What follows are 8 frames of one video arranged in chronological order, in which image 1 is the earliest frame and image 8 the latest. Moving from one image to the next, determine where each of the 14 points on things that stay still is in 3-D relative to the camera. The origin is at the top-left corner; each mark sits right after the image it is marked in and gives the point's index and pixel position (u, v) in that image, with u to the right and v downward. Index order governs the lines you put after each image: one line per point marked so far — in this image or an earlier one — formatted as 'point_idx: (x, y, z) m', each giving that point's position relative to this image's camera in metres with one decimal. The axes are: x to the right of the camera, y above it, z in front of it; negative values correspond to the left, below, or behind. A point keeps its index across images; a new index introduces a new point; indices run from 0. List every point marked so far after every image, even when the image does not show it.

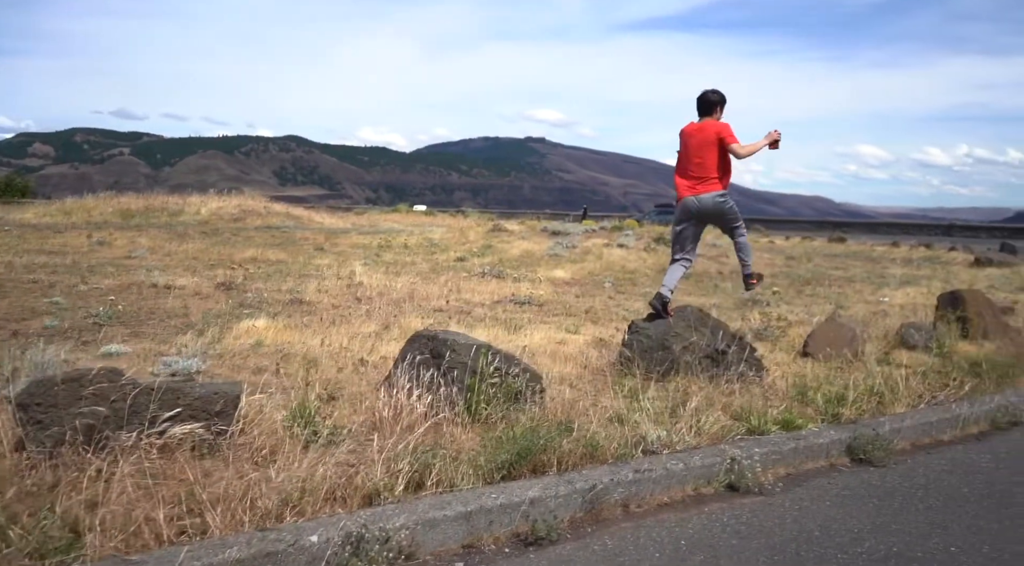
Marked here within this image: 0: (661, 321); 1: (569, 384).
0: (+1.0, -0.3, +5.4) m
1: (+0.4, -0.6, +4.9) m
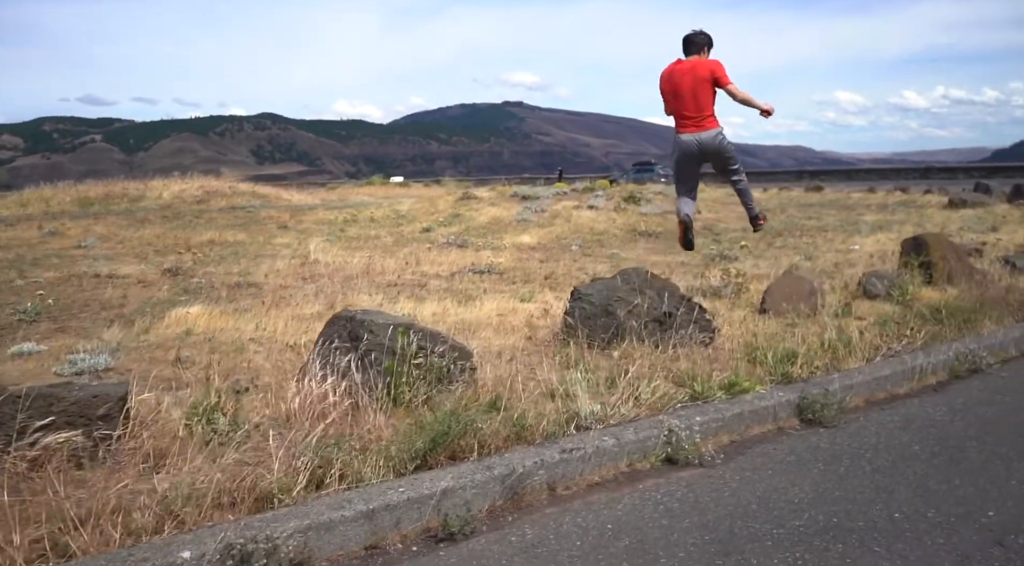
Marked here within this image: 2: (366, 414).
0: (+0.6, 0.0, +5.2) m
1: (0.0, -0.5, +4.7) m
2: (-0.7, -0.6, +3.5) m
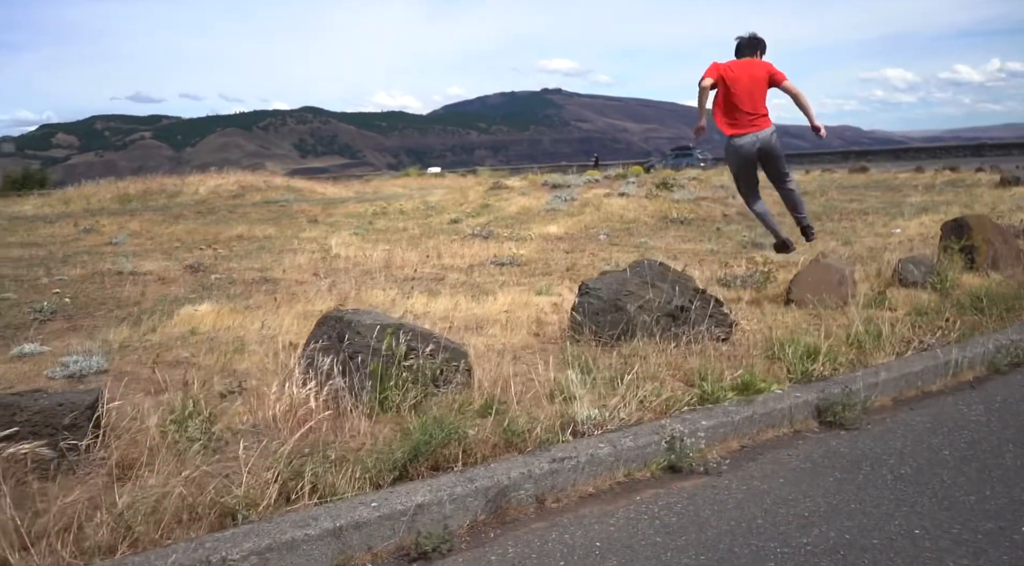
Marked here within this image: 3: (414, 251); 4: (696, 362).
0: (+0.6, 0.0, +4.9) m
1: (0.0, -0.4, +4.5) m
2: (-0.7, -0.6, +3.4) m
3: (-1.4, +0.5, +11.0) m
4: (+1.0, -0.4, +4.3) m
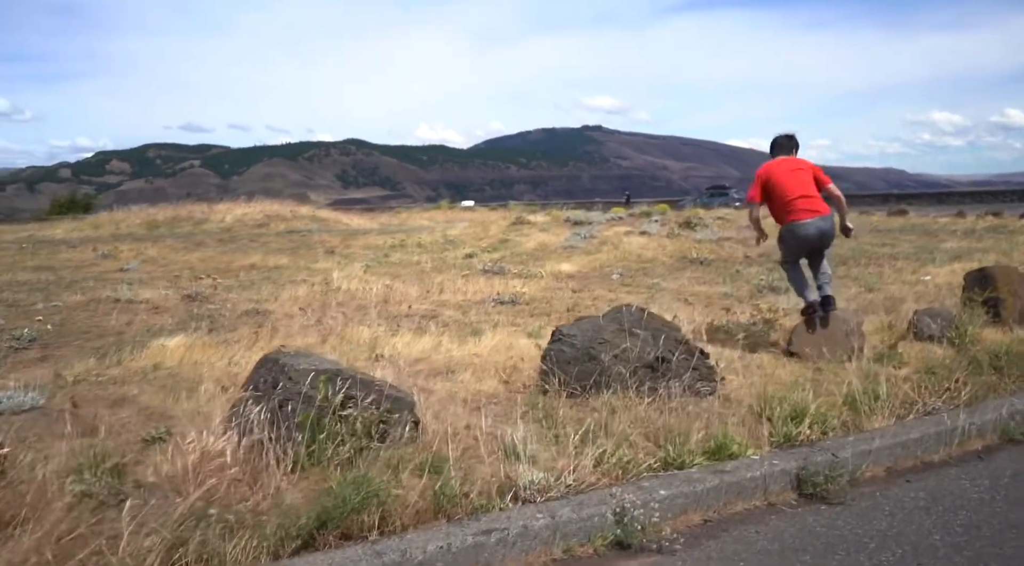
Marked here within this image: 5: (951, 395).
0: (+0.5, -0.3, +4.6) m
1: (-0.2, -0.7, +4.2) m
2: (-1.0, -0.8, +3.1) m
3: (-1.3, 0.0, +10.8) m
4: (+0.8, -0.7, +4.0) m
5: (+2.7, -0.7, +4.7) m
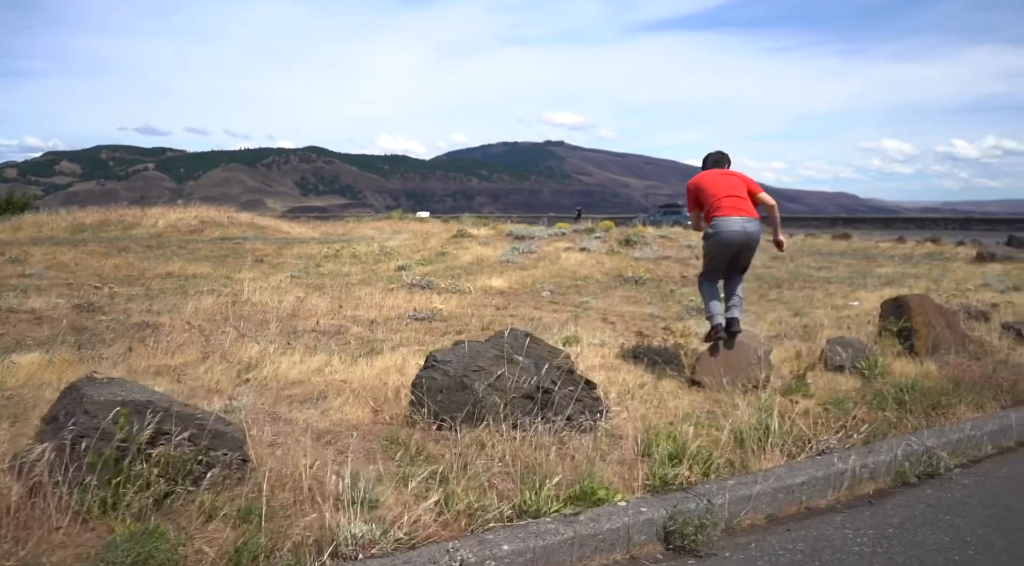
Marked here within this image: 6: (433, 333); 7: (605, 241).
0: (-0.3, -0.4, +4.3) m
1: (-0.9, -0.8, +3.8) m
2: (-1.6, -0.8, +2.6) m
3: (-2.3, -0.2, +10.3) m
4: (+0.1, -0.8, +3.6) m
5: (+1.9, -0.9, +4.4) m
6: (-0.8, -0.5, +7.8) m
7: (+2.3, +1.0, +19.2) m
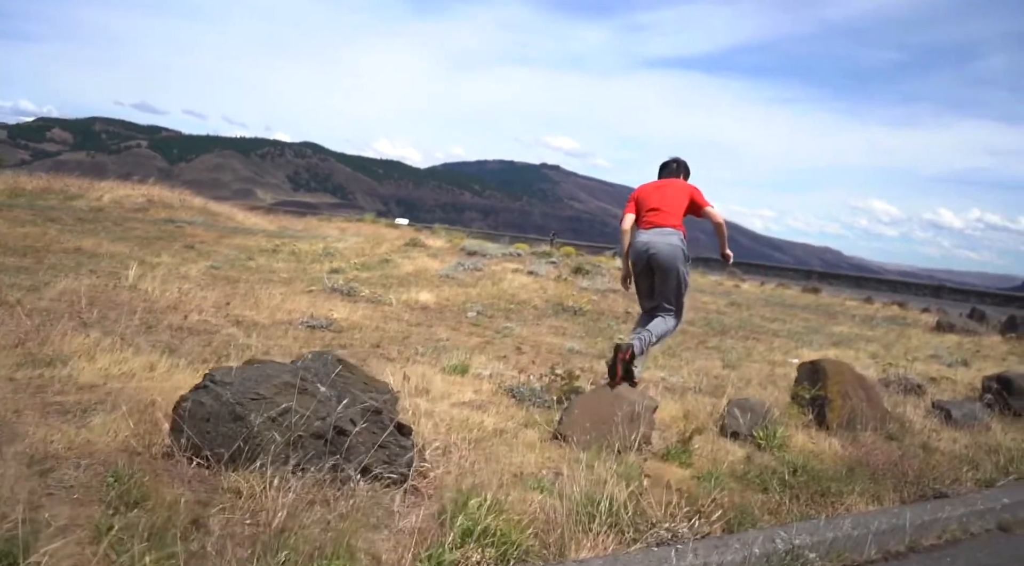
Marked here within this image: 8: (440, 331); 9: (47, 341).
0: (-1.2, -0.4, +3.5) m
1: (-1.9, -0.7, +3.0) m
2: (-2.5, -0.7, +1.8) m
3: (-3.4, -0.2, +9.5) m
4: (-0.8, -0.9, +2.9) m
5: (+0.9, -1.1, +3.7) m
6: (-1.8, -0.6, +7.0) m
7: (+1.1, +0.4, +18.5) m
8: (-0.9, -0.6, +9.5) m
9: (-3.2, -0.4, +5.4) m
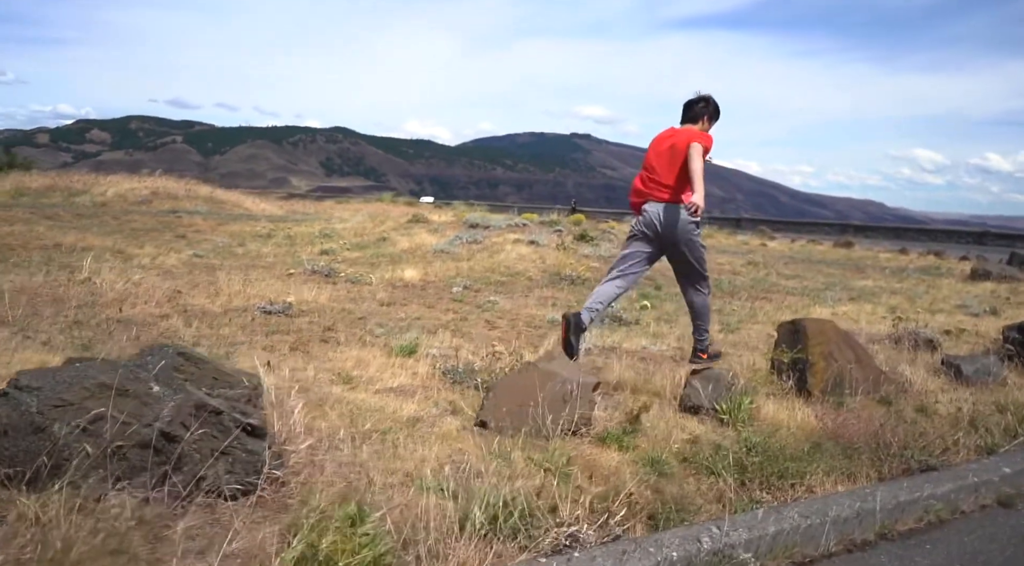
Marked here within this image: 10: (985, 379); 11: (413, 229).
0: (-1.7, -0.4, +3.0) m
1: (-2.4, -0.7, +2.6) m
2: (-3.1, -0.8, +1.4) m
3: (-3.7, 0.0, +9.1) m
4: (-1.4, -0.8, +2.4) m
5: (+0.4, -1.0, +3.2) m
6: (-2.2, -0.4, +6.6) m
7: (+1.2, +1.1, +17.9) m
8: (-1.1, -0.3, +9.0) m
9: (-3.7, -0.4, +5.0) m
10: (+4.1, -0.8, +6.6) m
11: (-2.4, +1.3, +18.7) m
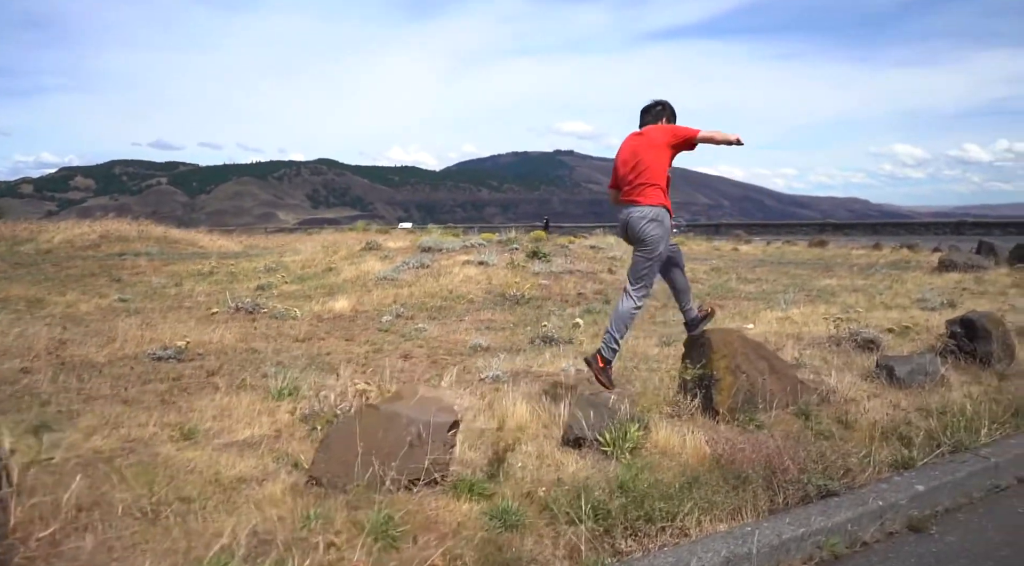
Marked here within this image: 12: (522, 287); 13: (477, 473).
0: (-2.5, -0.6, +2.5) m
1: (-3.2, -1.0, +2.0) m
2: (-3.8, -1.0, +0.8) m
3: (-4.6, -0.5, +8.6) m
4: (-2.1, -1.0, +1.8) m
5: (-0.3, -1.1, +2.6) m
6: (-3.0, -0.8, +6.0) m
7: (+0.1, +0.7, +17.4) m
8: (-2.0, -0.7, +8.4) m
9: (-4.5, -0.8, +4.4) m
10: (+3.2, -0.8, +6.1) m
11: (-3.5, +0.6, +18.2) m
12: (+0.2, -0.1, +13.4) m
13: (-0.2, -0.9, +3.8) m
